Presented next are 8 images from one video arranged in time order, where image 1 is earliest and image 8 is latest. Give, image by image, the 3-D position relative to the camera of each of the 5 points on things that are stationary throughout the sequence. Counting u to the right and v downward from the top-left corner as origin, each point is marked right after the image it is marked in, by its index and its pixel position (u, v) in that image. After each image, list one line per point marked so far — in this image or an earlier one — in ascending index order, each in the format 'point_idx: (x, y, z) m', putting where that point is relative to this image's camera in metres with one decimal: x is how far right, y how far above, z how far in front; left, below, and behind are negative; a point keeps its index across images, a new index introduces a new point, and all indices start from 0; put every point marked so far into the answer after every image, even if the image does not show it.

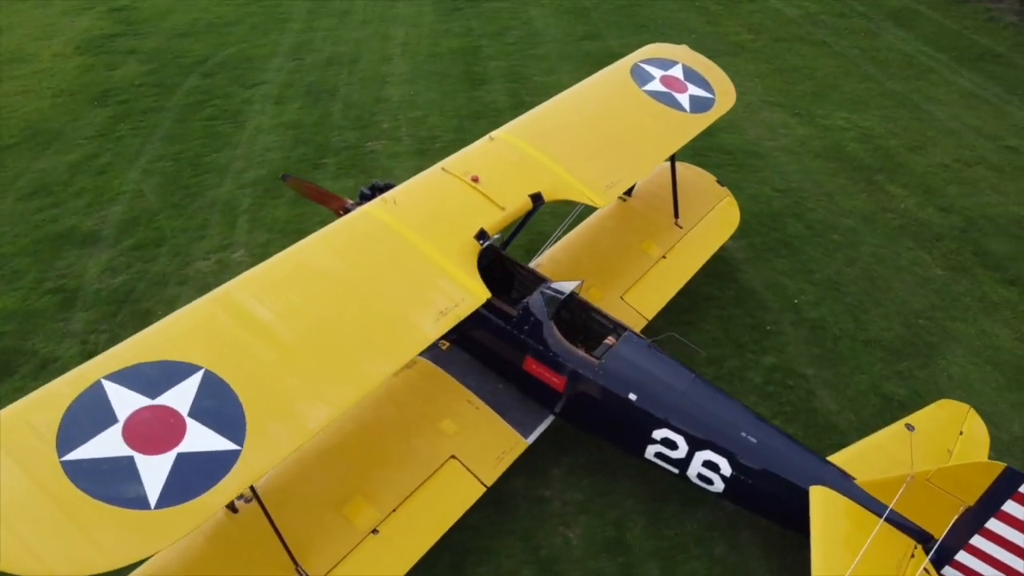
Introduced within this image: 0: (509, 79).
0: (-0.1, +3.2, +12.3) m
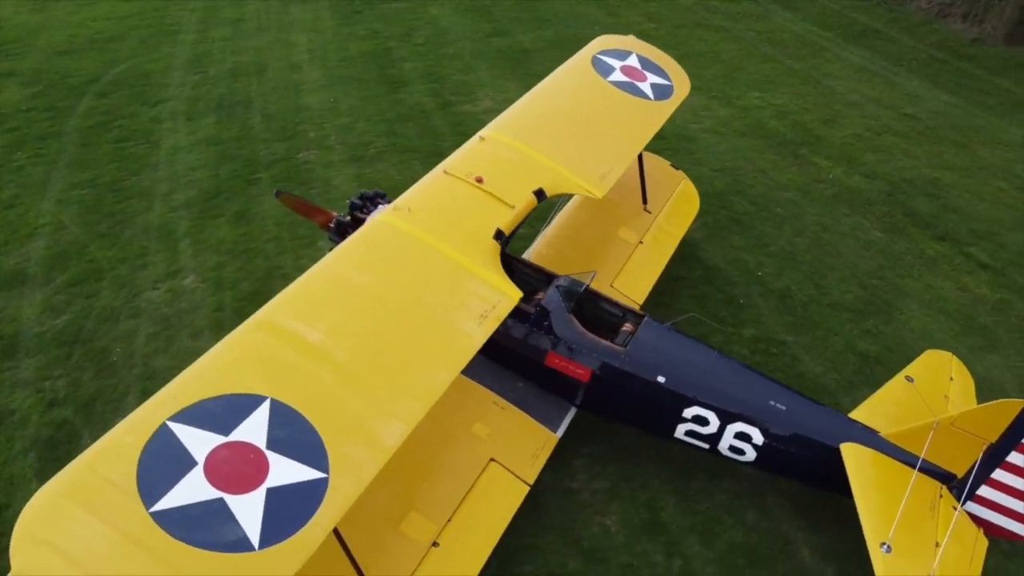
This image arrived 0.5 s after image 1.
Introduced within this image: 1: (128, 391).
0: (-1.3, +3.1, +12.2) m
1: (-3.1, -0.8, +6.5) m
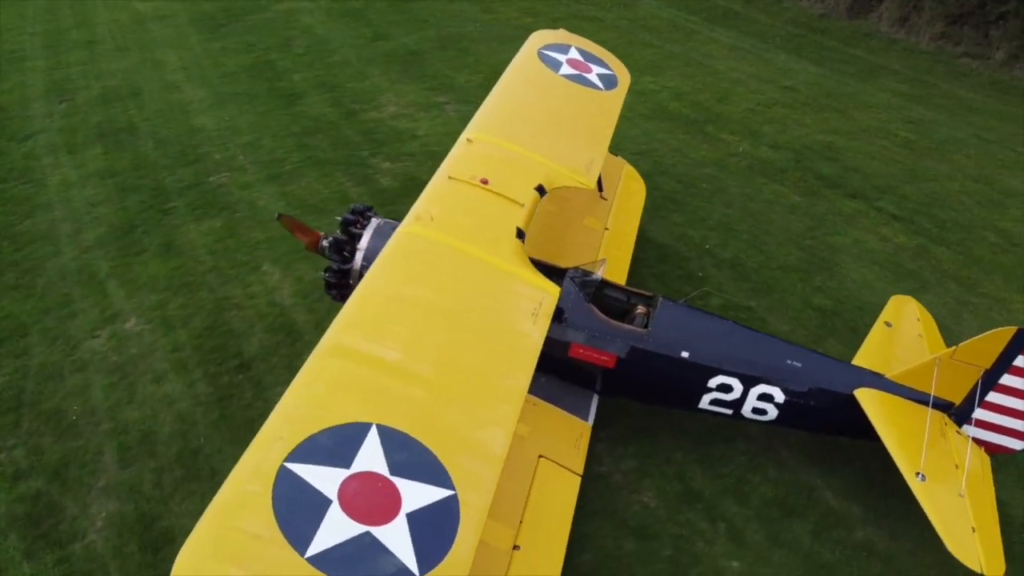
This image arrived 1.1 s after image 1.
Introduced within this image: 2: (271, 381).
0: (-2.8, +2.9, +11.9) m
1: (-3.1, -1.2, +6.0) m
2: (-2.0, -0.8, +6.6) m
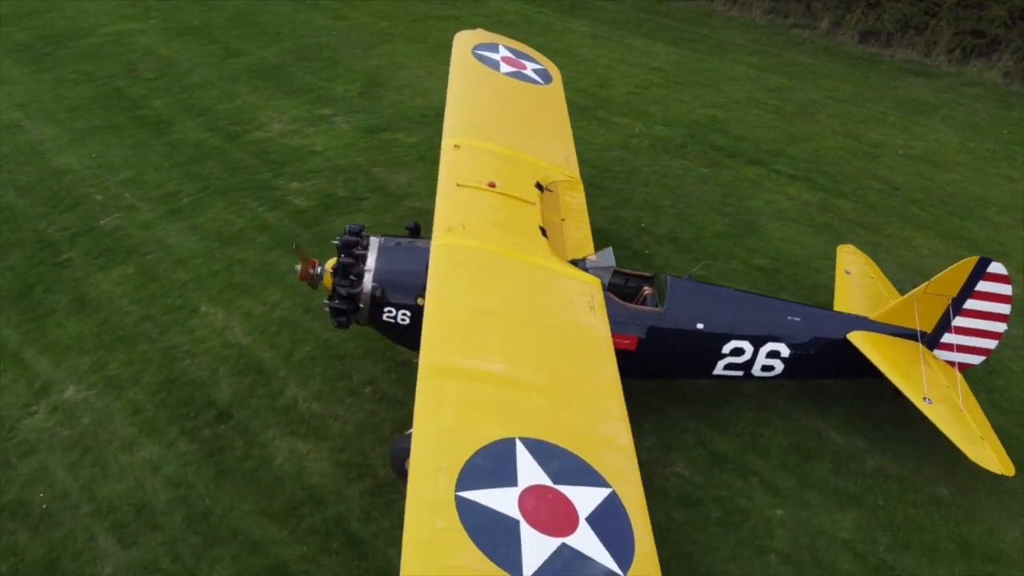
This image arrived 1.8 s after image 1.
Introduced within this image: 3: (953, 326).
0: (-4.4, +2.4, +11.1) m
1: (-2.8, -1.6, +5.4) m
2: (-1.9, -1.0, +6.1) m
3: (+3.2, -0.3, +5.8) m
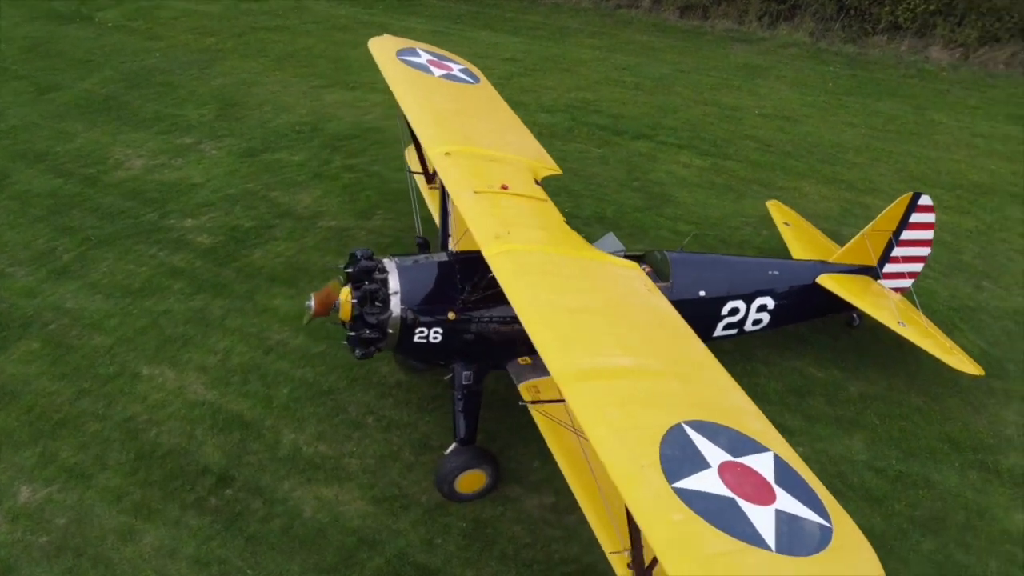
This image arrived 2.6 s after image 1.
0: (-5.8, +1.5, +9.8) m
1: (-2.2, -2.1, +4.7) m
2: (-1.7, -1.4, +5.7) m
3: (+3.1, +0.3, +6.6) m
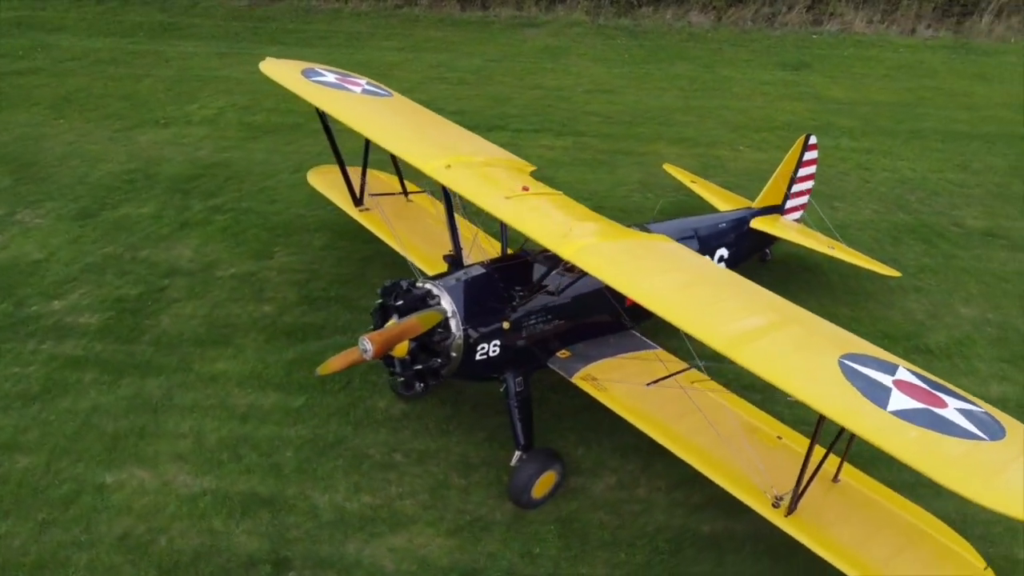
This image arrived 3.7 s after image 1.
0: (-6.9, +0.1, +7.7) m
1: (-1.2, -2.5, +4.2) m
2: (-1.2, -1.7, +5.2) m
3: (+2.6, +0.9, +7.5) m
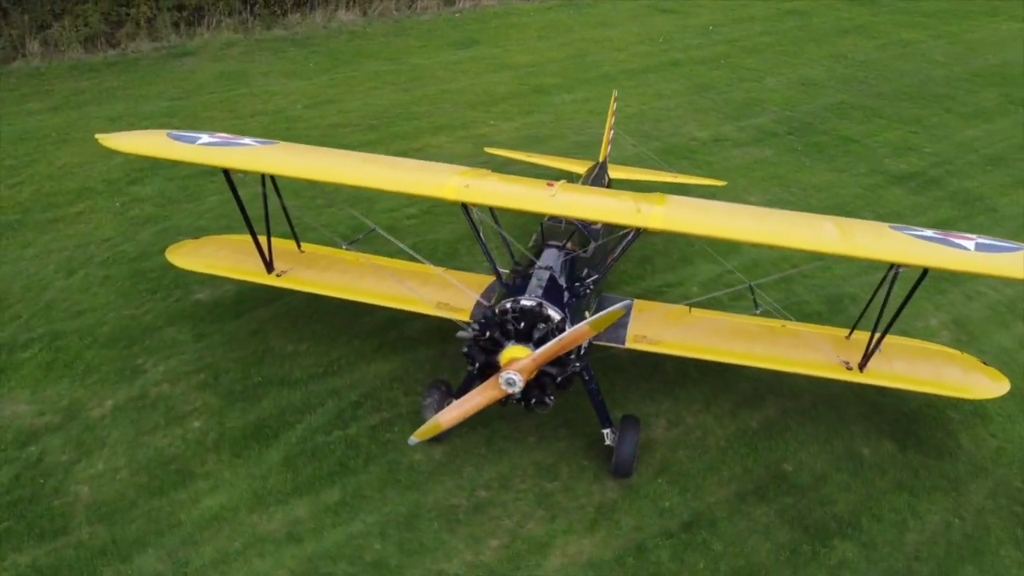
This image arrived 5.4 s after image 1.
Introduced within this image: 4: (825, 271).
0: (-6.4, -2.3, +4.1) m
1: (+0.7, -2.6, +4.1) m
2: (0.0, -1.9, +4.9) m
3: (+1.1, +1.5, +8.6) m
4: (+3.1, +0.2, +8.0) m
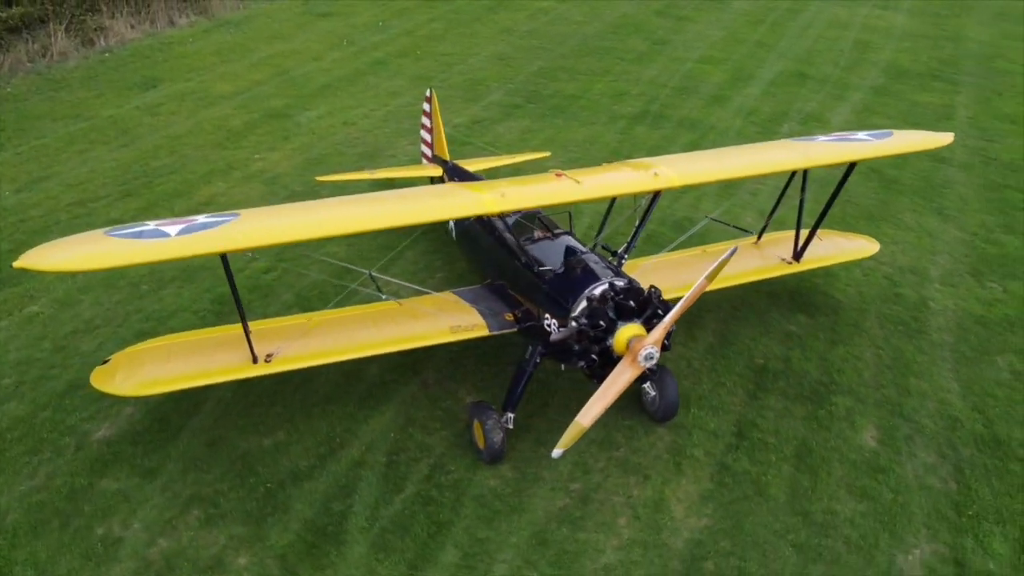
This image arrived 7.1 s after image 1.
0: (-3.8, -4.0, +1.5) m
1: (+2.3, -2.1, +4.9) m
2: (+1.1, -1.7, +5.2) m
3: (-0.7, +1.6, +8.7) m
4: (+1.6, +0.9, +9.2) m
